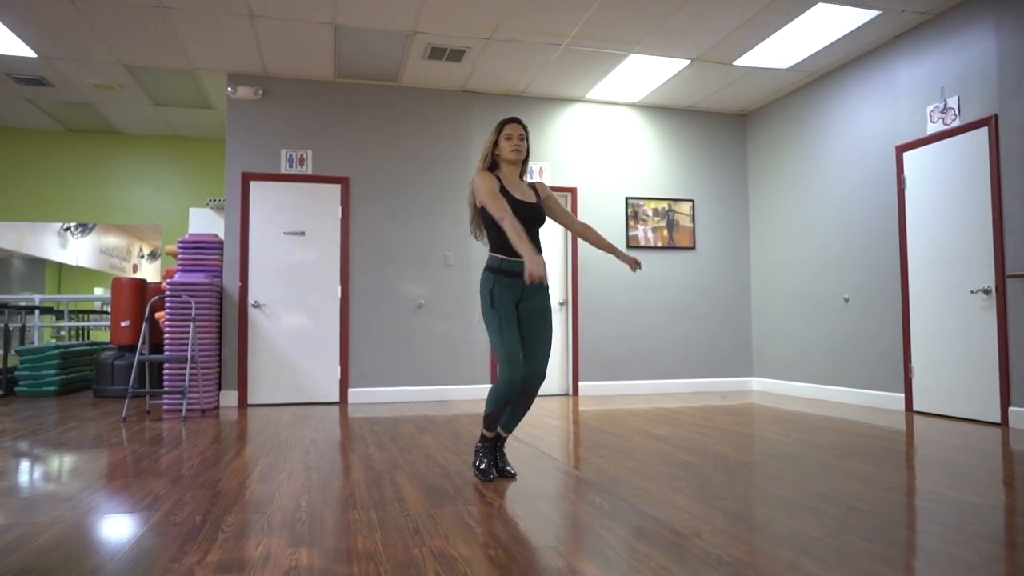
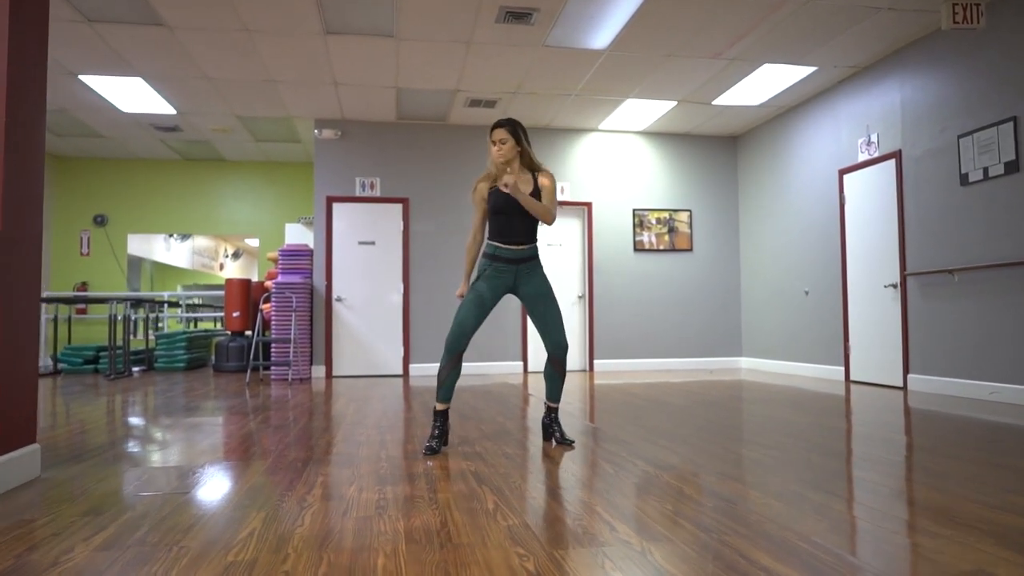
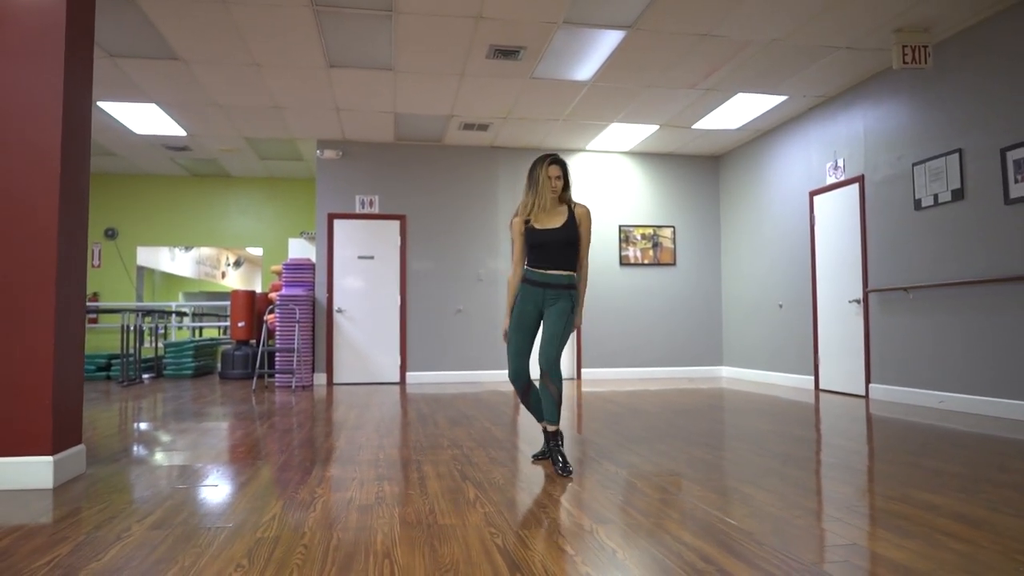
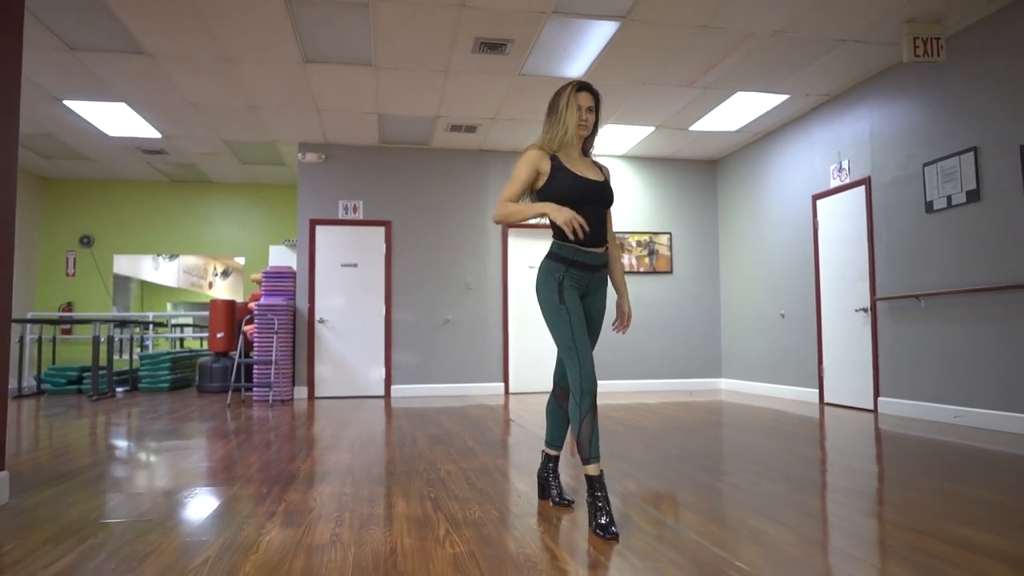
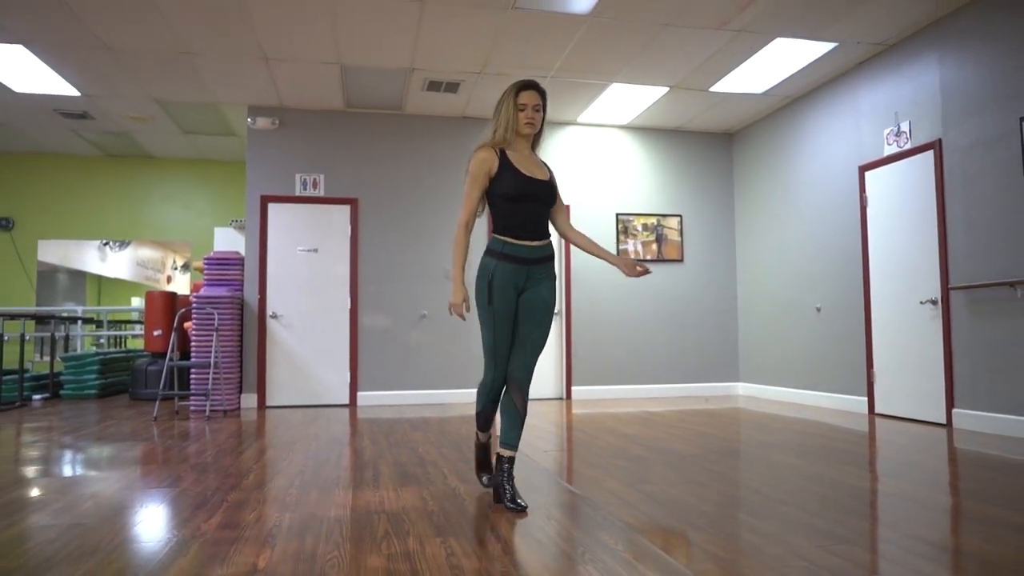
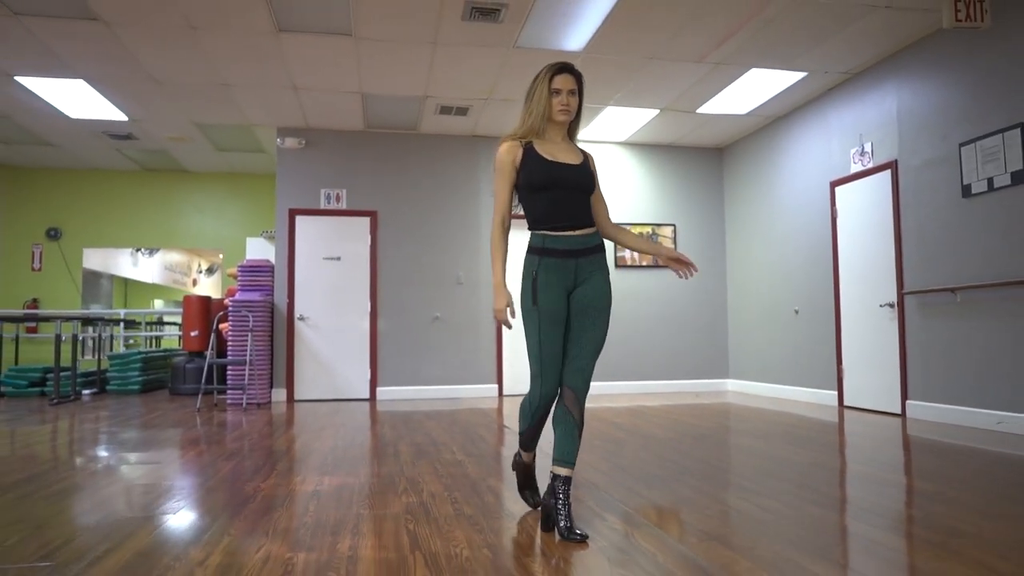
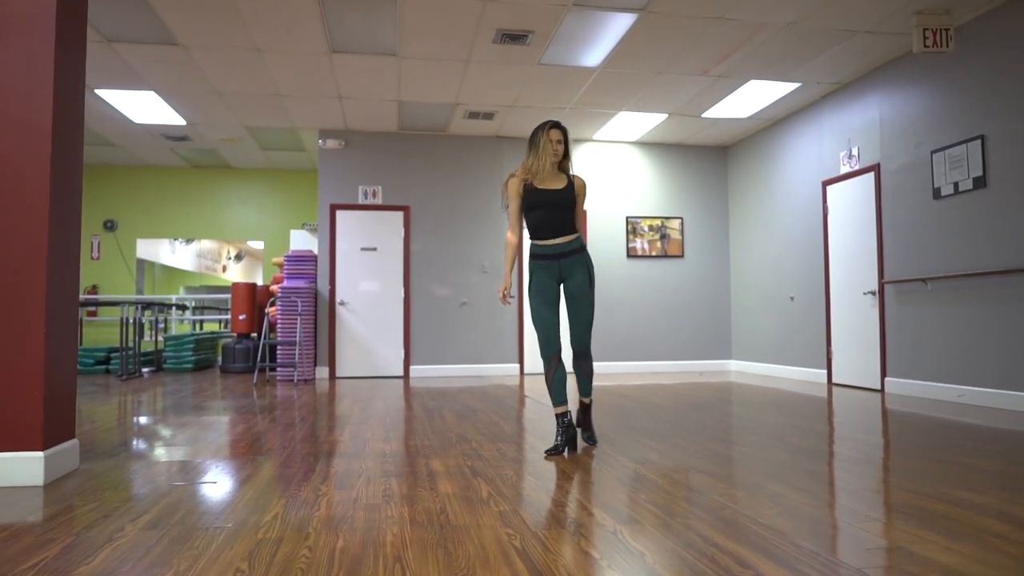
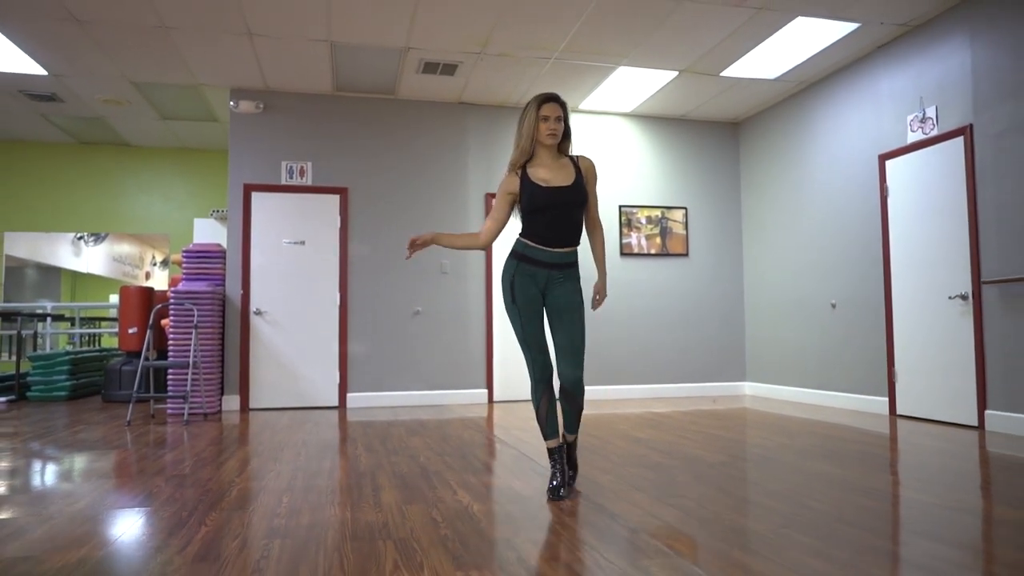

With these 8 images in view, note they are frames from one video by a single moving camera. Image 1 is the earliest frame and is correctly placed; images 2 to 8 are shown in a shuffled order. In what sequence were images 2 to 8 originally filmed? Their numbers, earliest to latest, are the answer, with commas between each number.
8, 5, 6, 4, 3, 7, 2
